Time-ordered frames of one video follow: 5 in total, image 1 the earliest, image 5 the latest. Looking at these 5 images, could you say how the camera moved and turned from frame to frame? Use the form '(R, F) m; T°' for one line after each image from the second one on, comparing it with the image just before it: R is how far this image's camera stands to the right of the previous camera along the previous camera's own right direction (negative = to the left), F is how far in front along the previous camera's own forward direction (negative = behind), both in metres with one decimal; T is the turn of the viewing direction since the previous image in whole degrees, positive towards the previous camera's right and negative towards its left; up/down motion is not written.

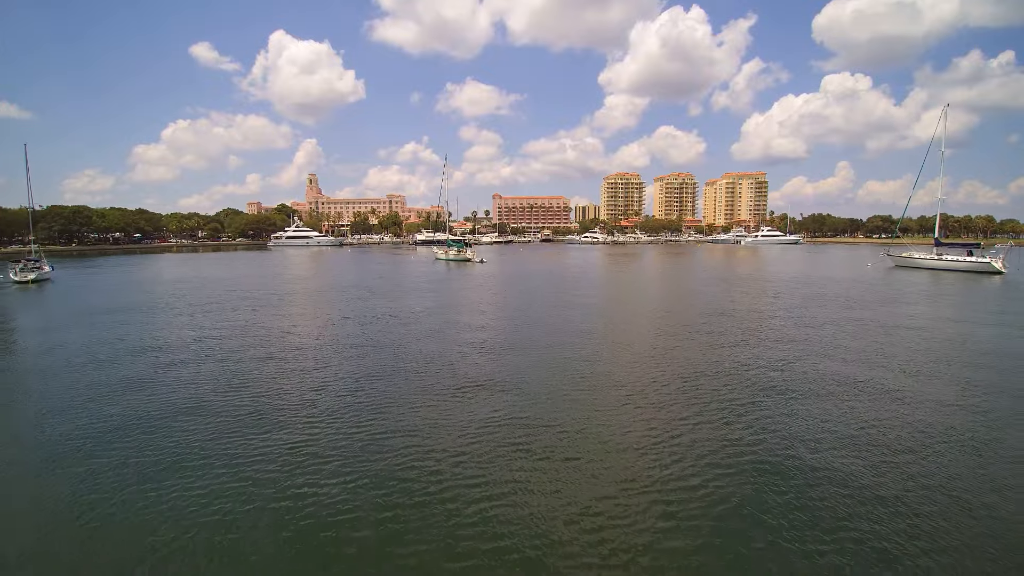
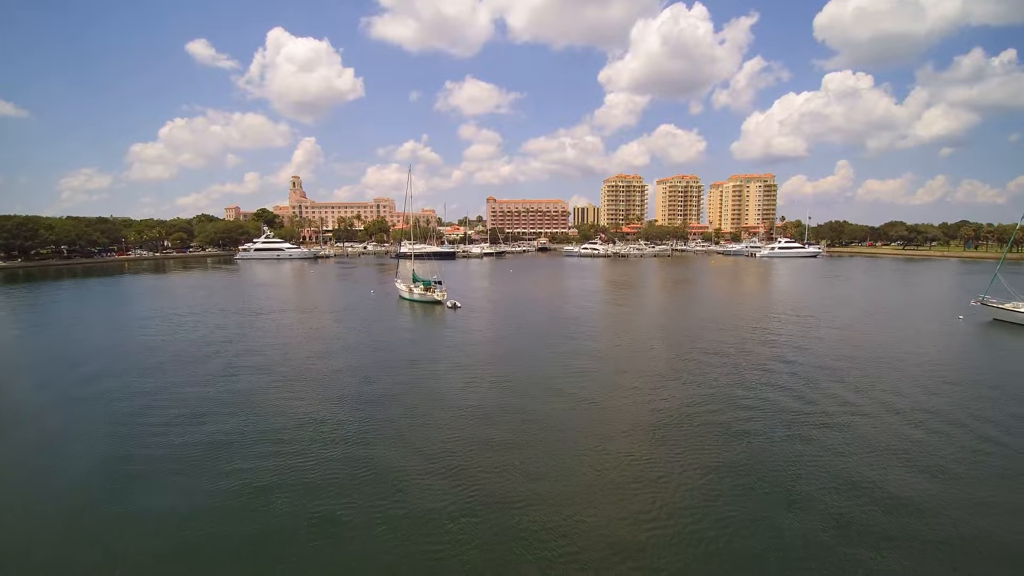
(+0.9, +6.1) m; 0°
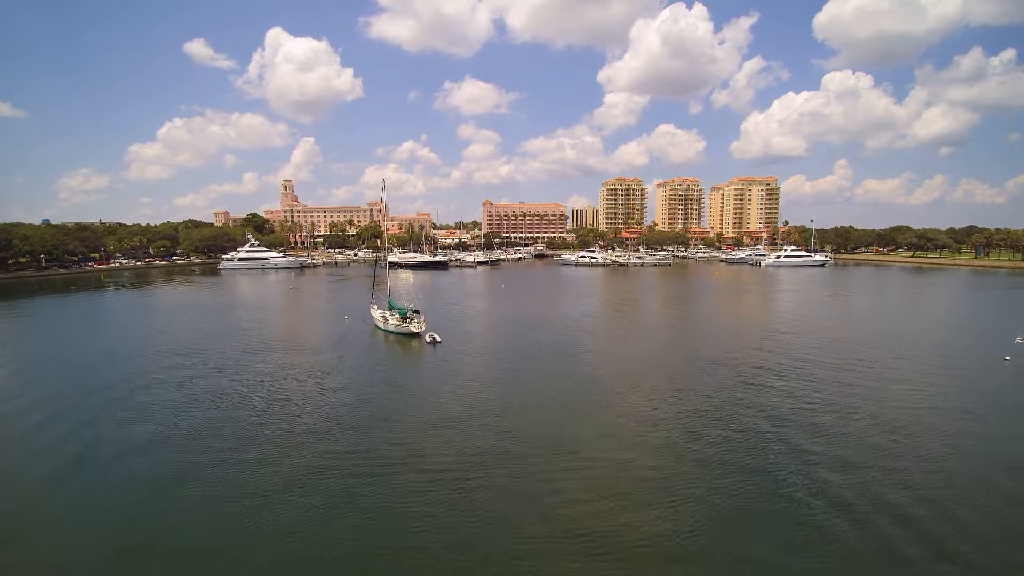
(+0.5, +2.4) m; 0°
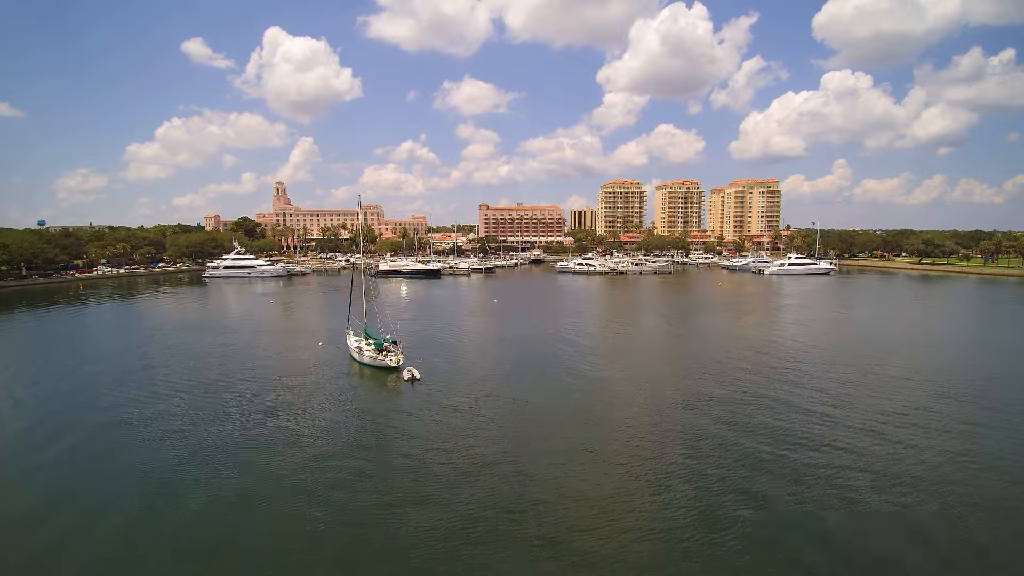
(+0.5, +1.9) m; 0°
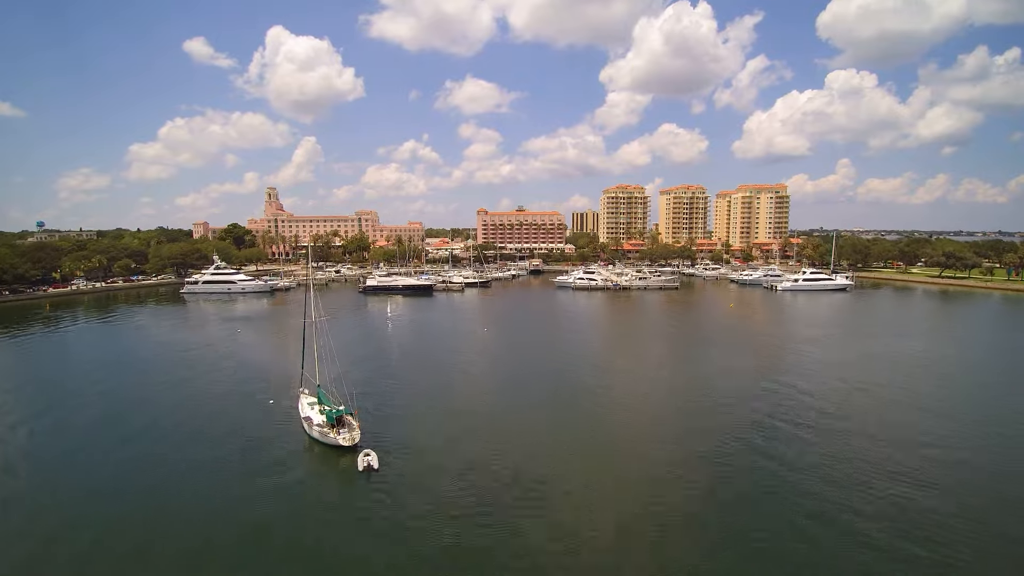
(+0.7, +3.4) m; 0°
